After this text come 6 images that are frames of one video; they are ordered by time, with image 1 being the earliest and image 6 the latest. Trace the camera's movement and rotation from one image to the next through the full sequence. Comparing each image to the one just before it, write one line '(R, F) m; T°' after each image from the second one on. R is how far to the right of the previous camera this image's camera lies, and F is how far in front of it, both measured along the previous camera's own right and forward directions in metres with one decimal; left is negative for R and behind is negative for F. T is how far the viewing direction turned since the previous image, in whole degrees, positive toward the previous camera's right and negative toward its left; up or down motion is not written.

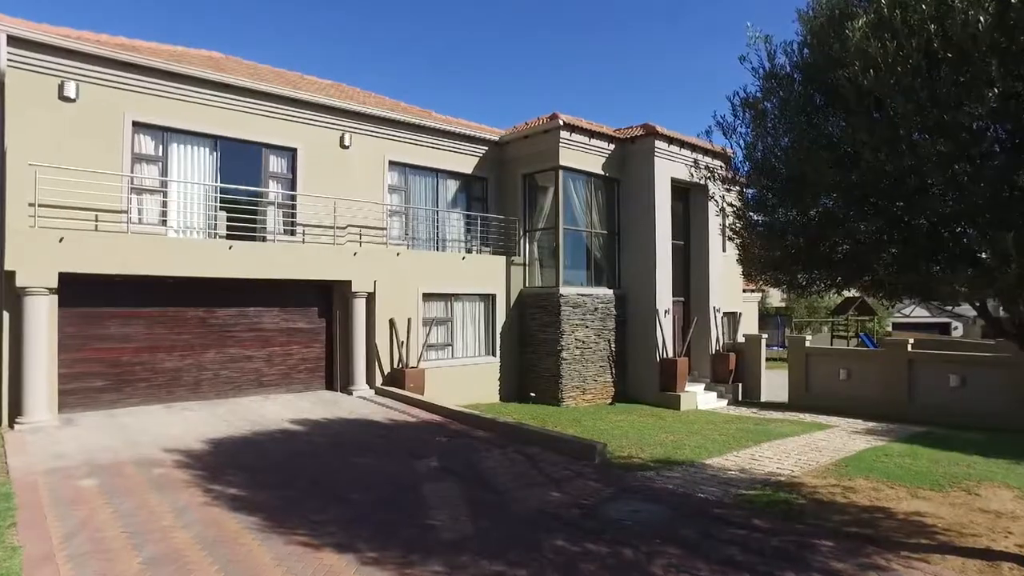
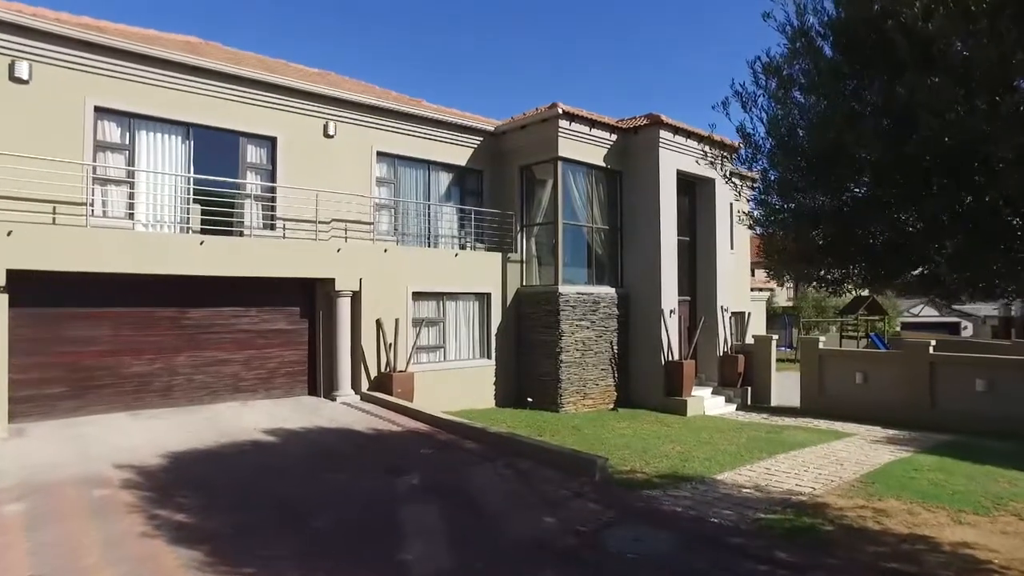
(+0.2, +0.9) m; 0°
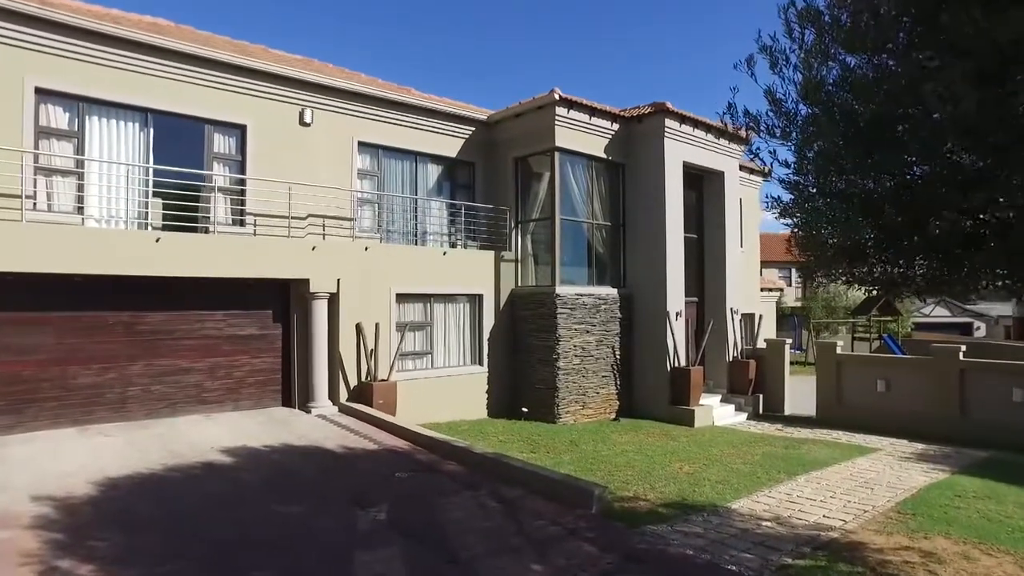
(+0.2, +1.2) m; 0°
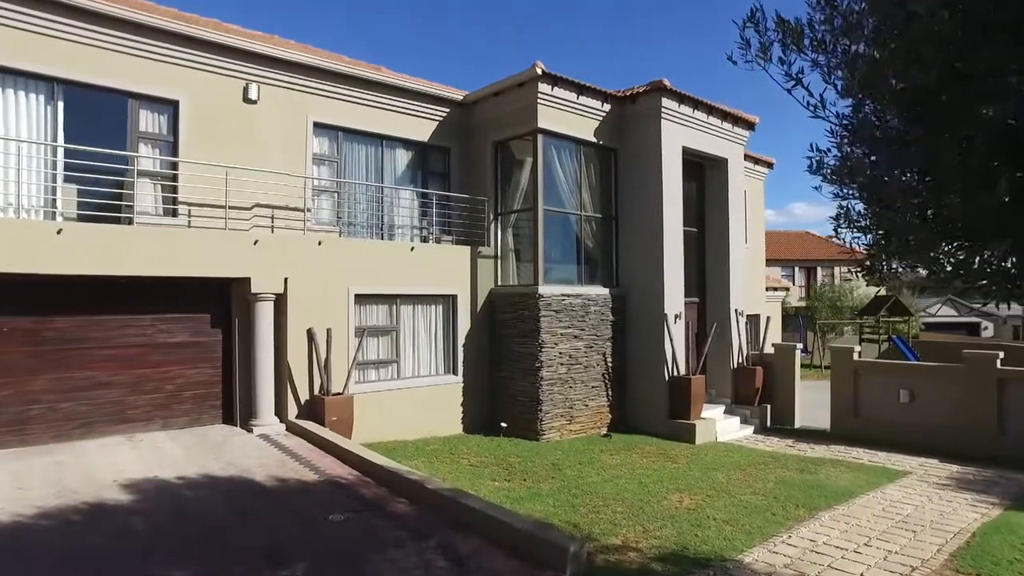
(+0.4, +1.6) m; 0°
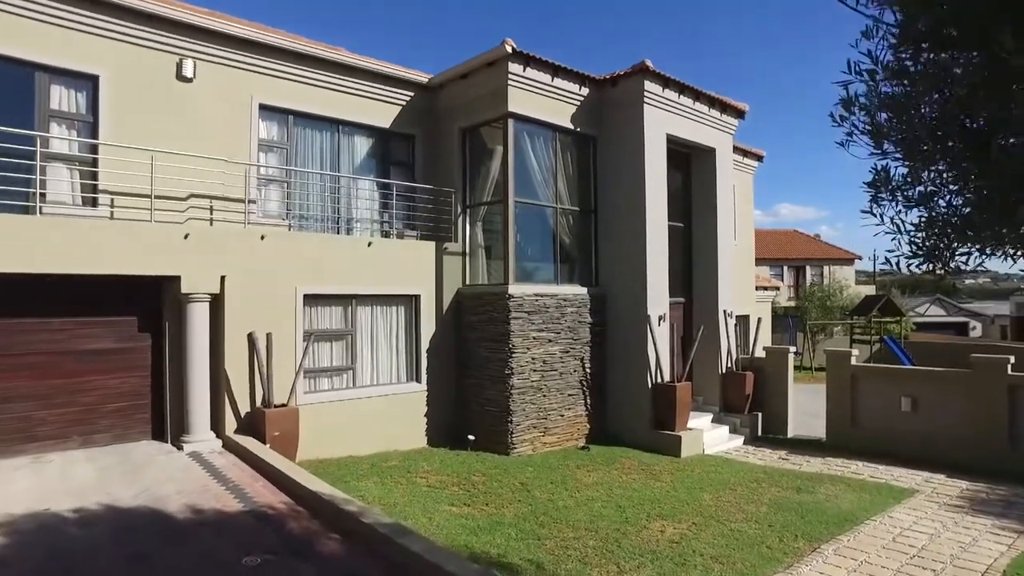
(+0.4, +1.1) m; +1°
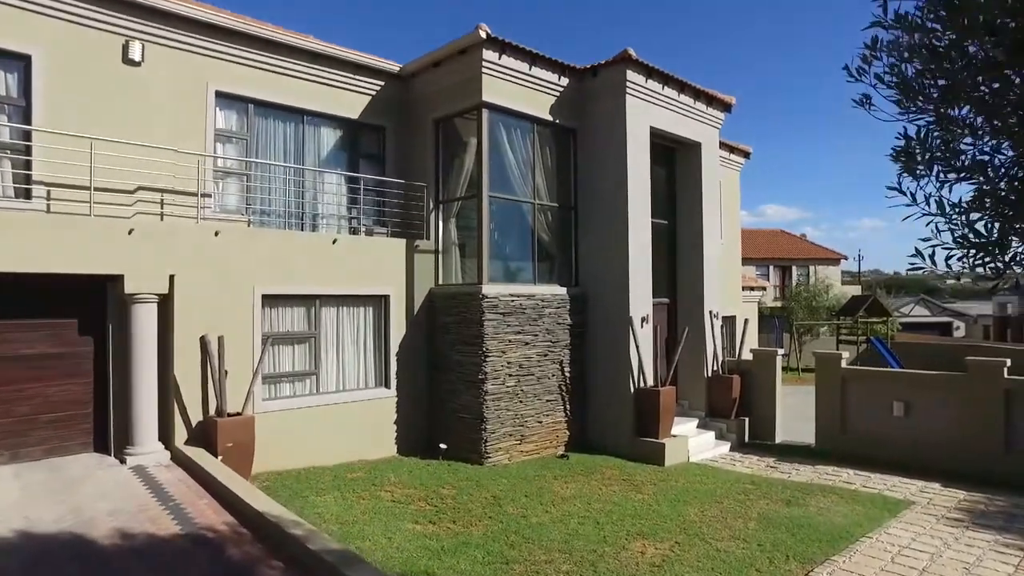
(+0.2, +0.6) m; +1°
